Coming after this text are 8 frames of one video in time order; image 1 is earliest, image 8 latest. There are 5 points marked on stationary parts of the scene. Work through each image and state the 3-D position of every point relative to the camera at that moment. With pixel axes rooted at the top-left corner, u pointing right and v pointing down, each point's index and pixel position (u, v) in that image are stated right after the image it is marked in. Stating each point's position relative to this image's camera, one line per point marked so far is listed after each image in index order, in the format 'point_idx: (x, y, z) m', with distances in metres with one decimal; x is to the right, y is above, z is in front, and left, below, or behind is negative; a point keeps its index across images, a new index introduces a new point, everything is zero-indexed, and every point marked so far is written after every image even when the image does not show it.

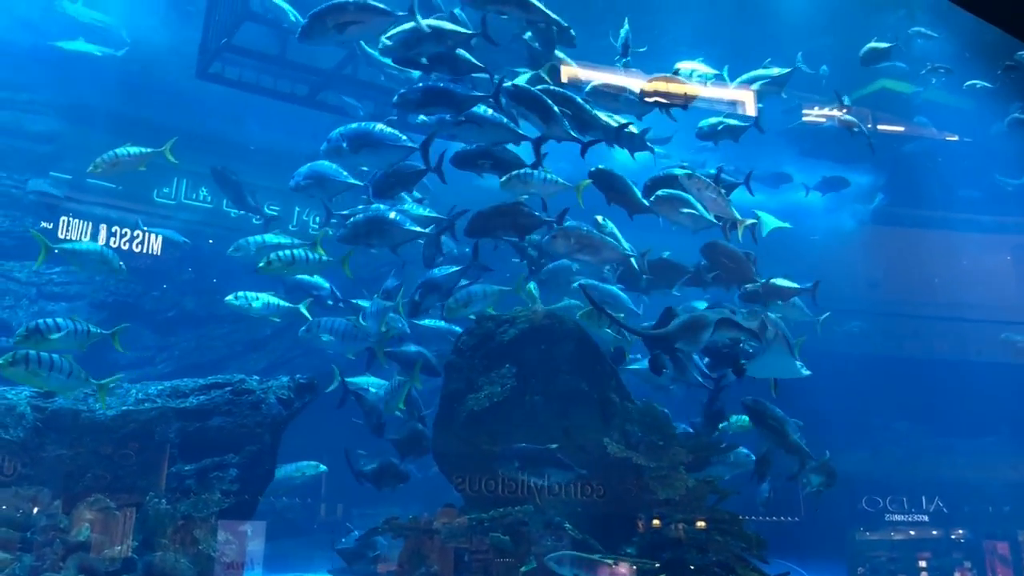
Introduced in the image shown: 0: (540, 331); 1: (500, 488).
0: (+0.3, -0.5, +6.7) m
1: (-0.2, -2.2, +6.6) m
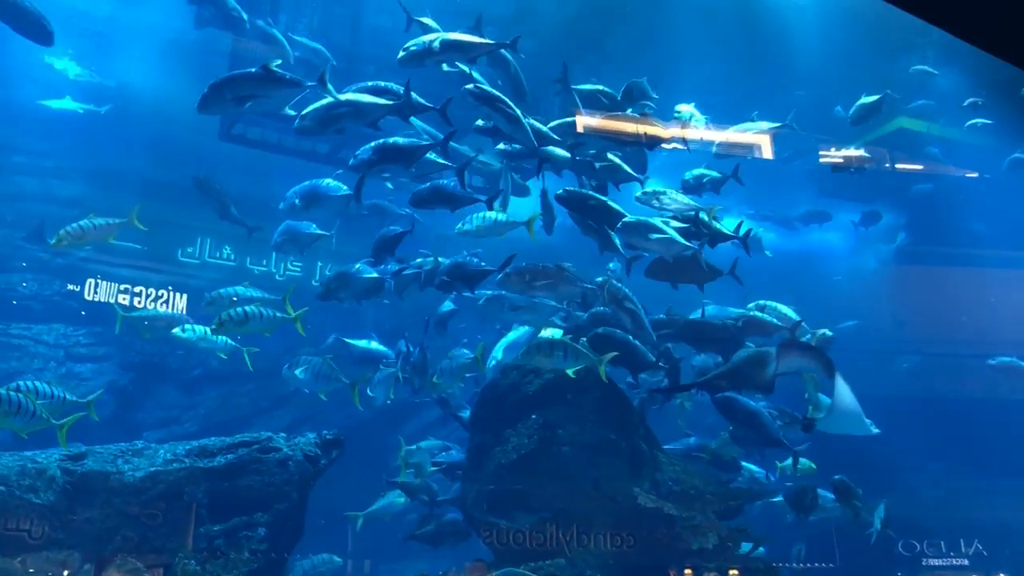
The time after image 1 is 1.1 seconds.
0: (+0.6, -1.0, +6.7) m
1: (+0.1, -2.7, +6.6) m
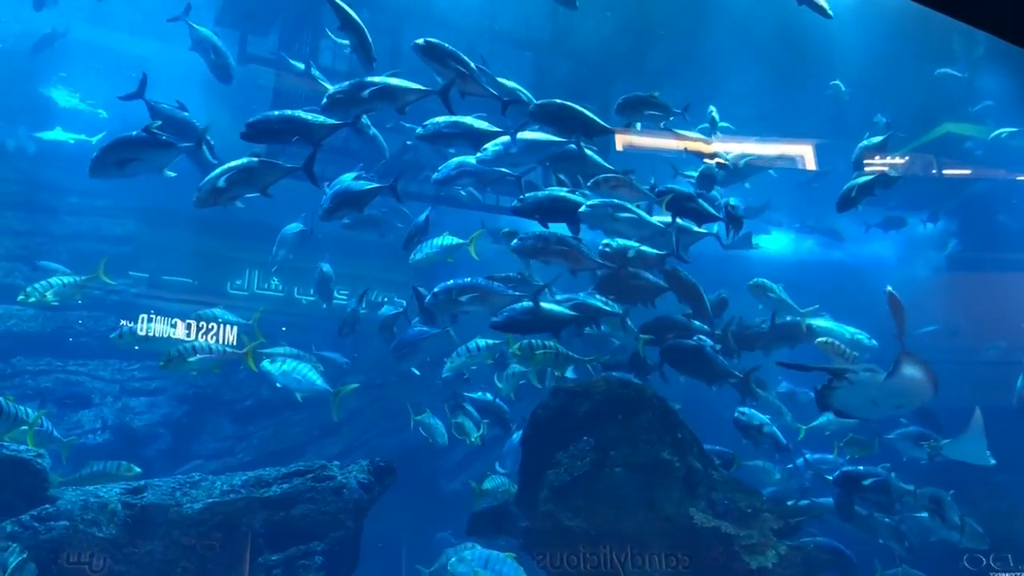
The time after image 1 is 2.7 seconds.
0: (+1.1, -1.2, +6.7) m
1: (+0.7, -3.0, +6.5) m
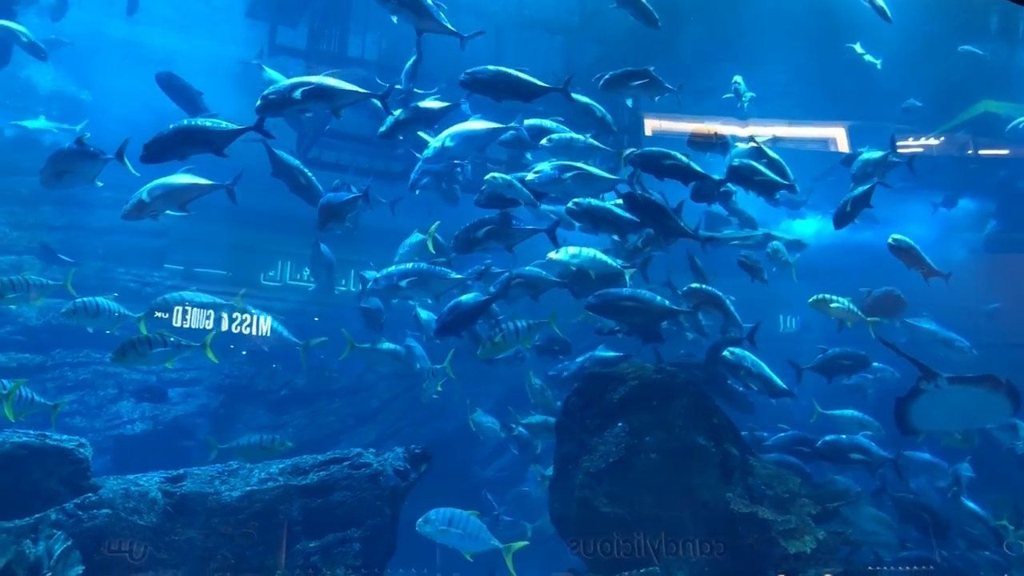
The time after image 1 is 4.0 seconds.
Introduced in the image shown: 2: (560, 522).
0: (+1.5, -1.1, +6.7) m
1: (+1.1, -2.8, +6.5) m
2: (+0.5, -2.6, +6.9) m
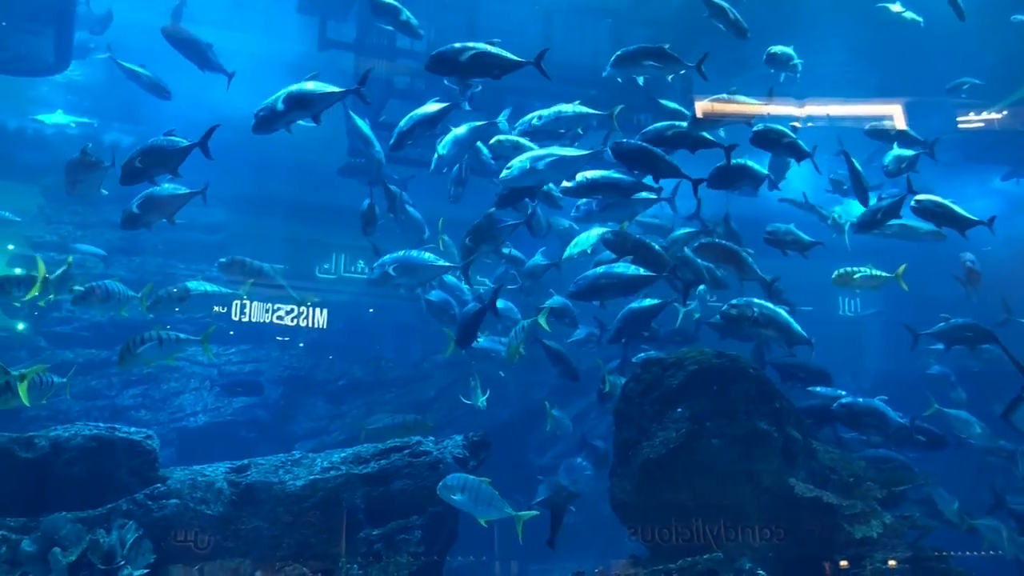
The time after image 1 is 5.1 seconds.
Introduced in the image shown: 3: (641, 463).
0: (+2.1, -0.9, +6.6) m
1: (+1.8, -2.6, +6.5) m
2: (+1.2, -2.5, +6.9) m
3: (+1.4, -1.9, +6.6) m
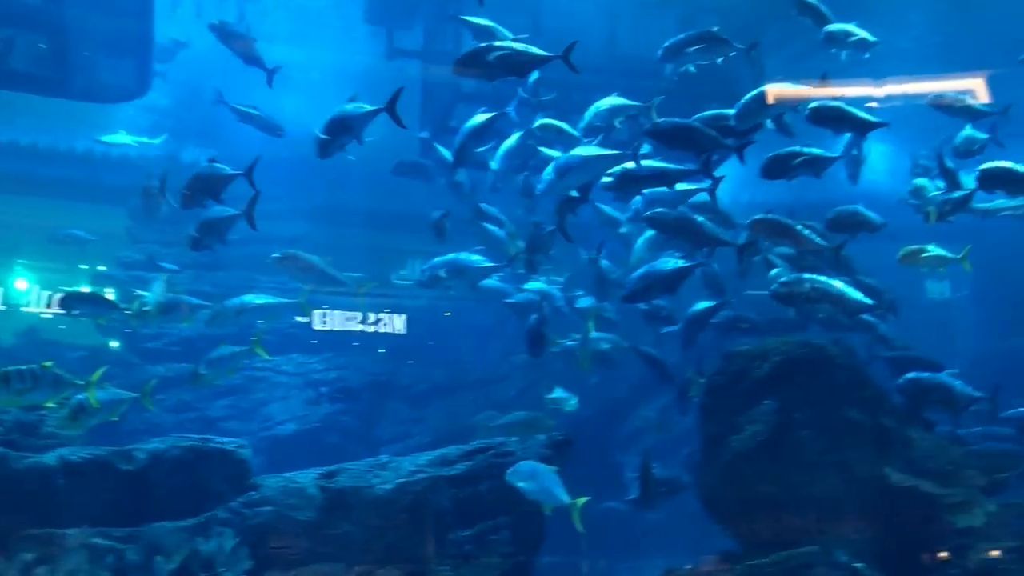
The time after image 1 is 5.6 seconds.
0: (+3.0, -0.8, +6.5) m
1: (+2.7, -2.5, +6.4) m
2: (+2.2, -2.4, +6.8) m
3: (+2.3, -1.8, +6.6) m
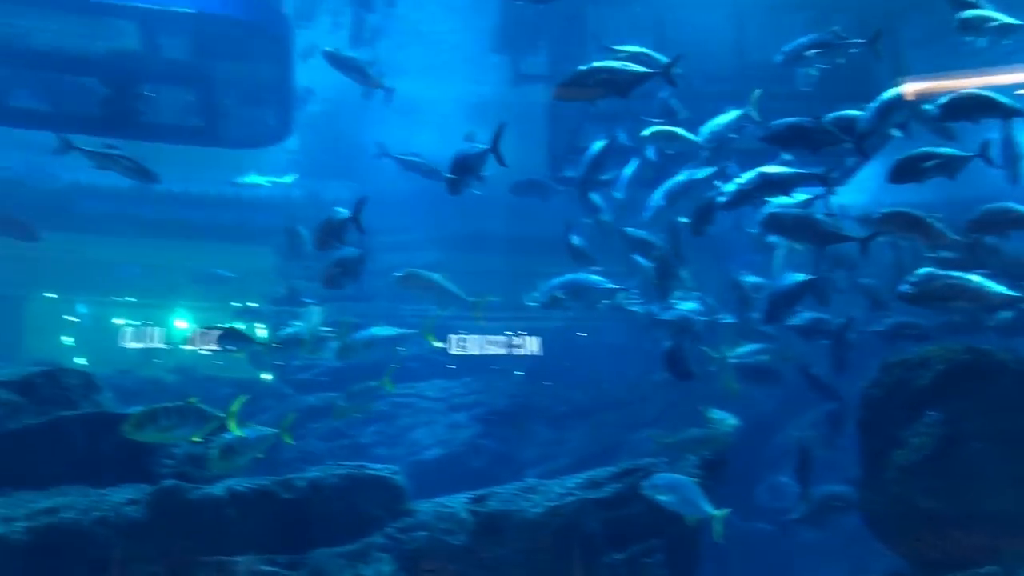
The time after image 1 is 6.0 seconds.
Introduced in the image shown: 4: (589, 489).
0: (+4.6, -0.9, +6.2) m
1: (+4.4, -2.6, +6.1) m
2: (+3.8, -2.5, +6.6) m
3: (+4.0, -1.9, +6.3) m
4: (+0.8, -2.3, +7.1) m
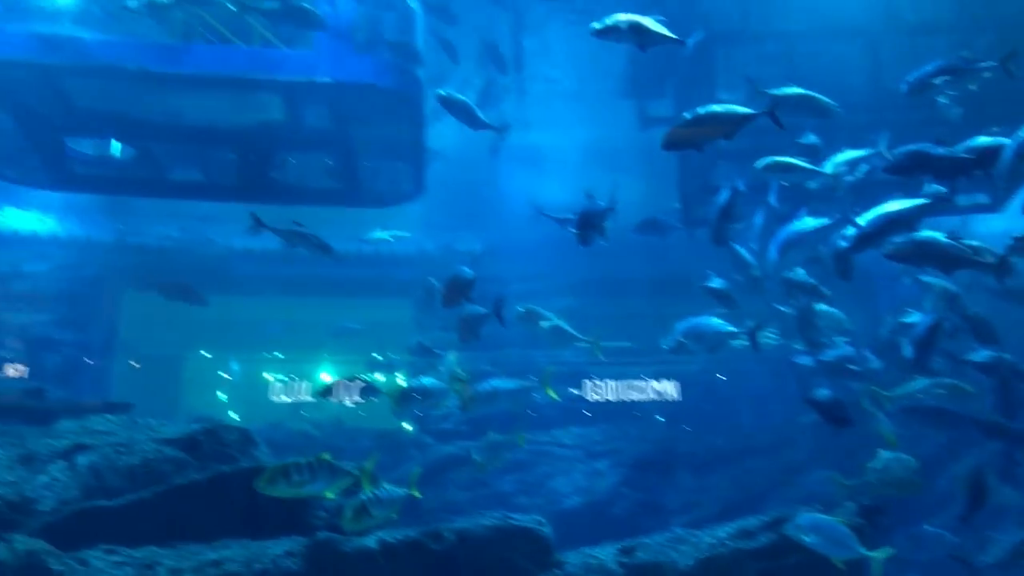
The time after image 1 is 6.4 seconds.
0: (+6.1, -1.2, +5.8) m
1: (+5.9, -2.9, +5.6) m
2: (+5.4, -2.9, +6.1) m
3: (+5.5, -2.2, +5.9) m
4: (+2.5, -2.8, +6.9) m
